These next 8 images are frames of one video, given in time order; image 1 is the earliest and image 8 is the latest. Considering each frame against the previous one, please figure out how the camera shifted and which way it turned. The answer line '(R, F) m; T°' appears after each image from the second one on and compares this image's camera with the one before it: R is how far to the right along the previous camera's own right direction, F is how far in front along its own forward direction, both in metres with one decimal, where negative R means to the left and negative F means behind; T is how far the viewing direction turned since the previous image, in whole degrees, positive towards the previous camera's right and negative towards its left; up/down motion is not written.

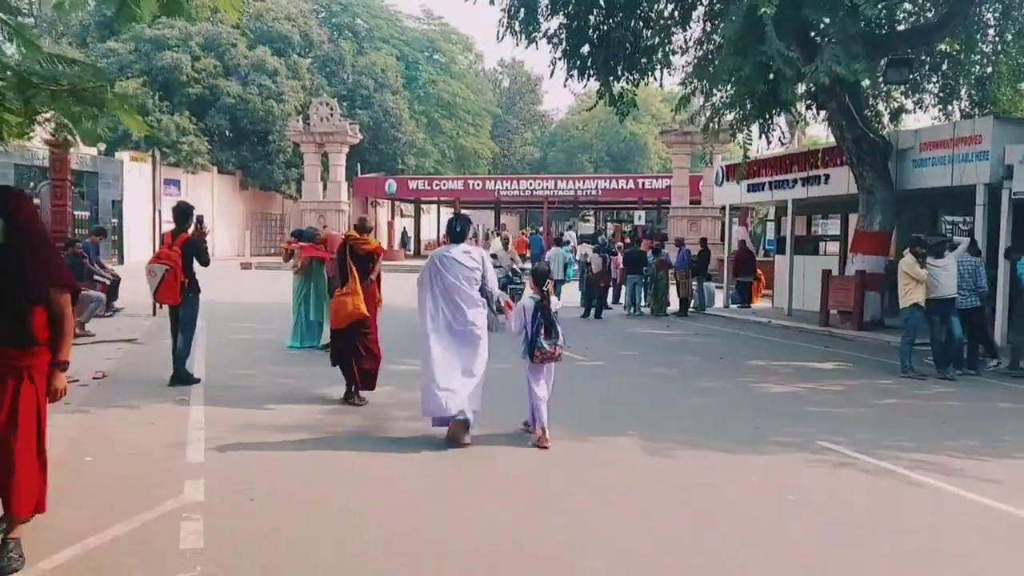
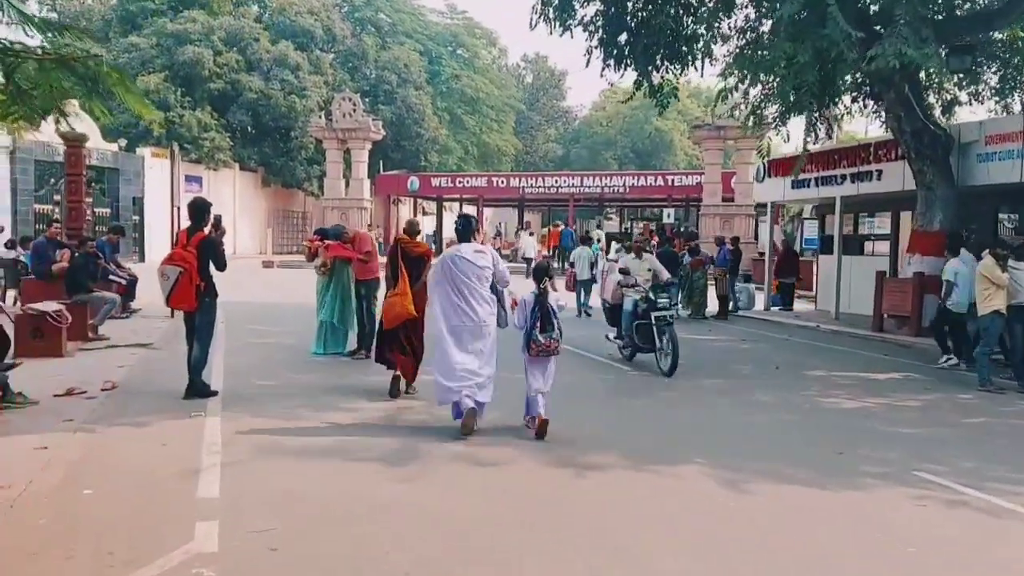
(-0.3, +0.9) m; -1°
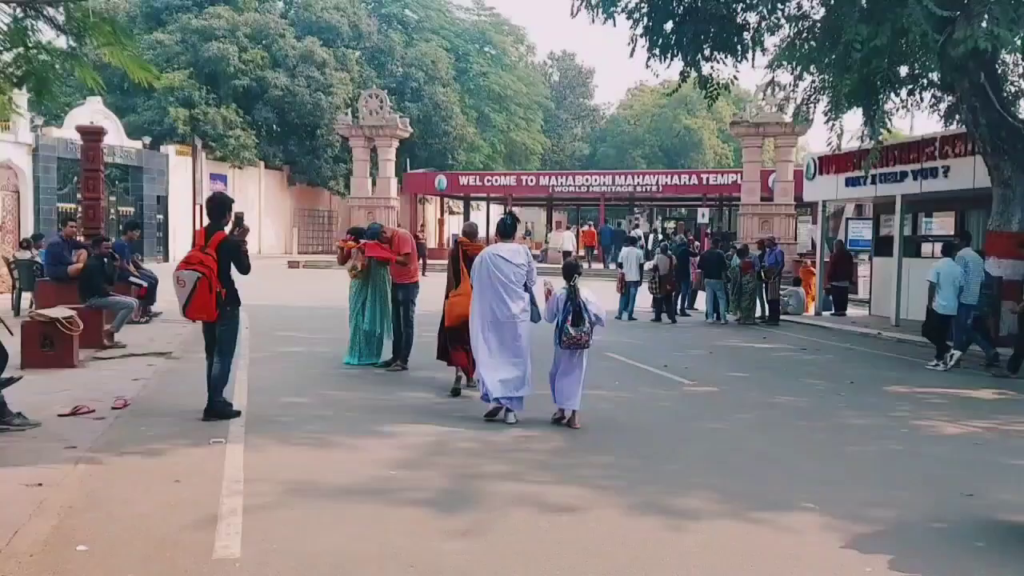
(-0.3, +1.0) m; -2°
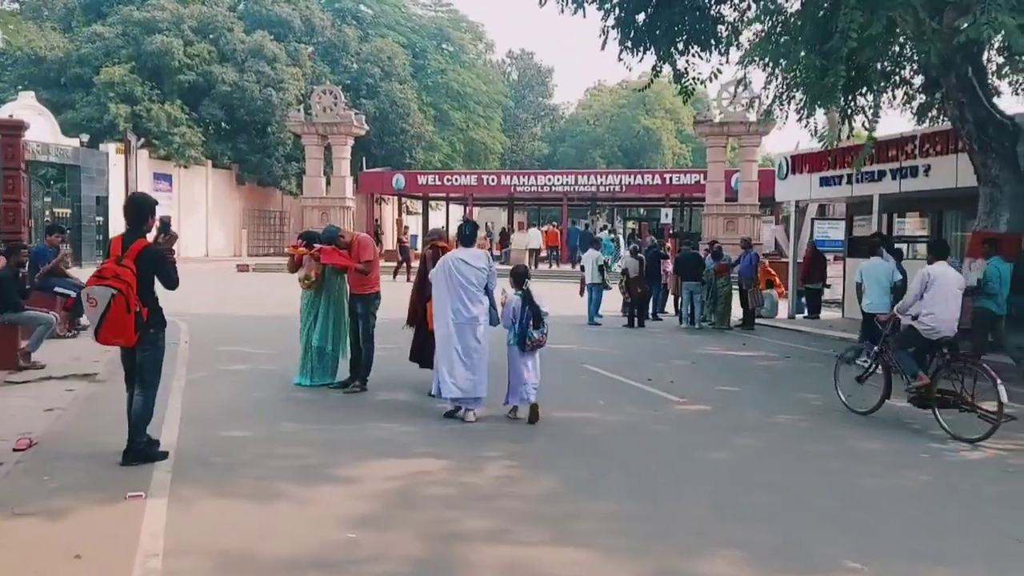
(-0.1, +1.0) m; +3°
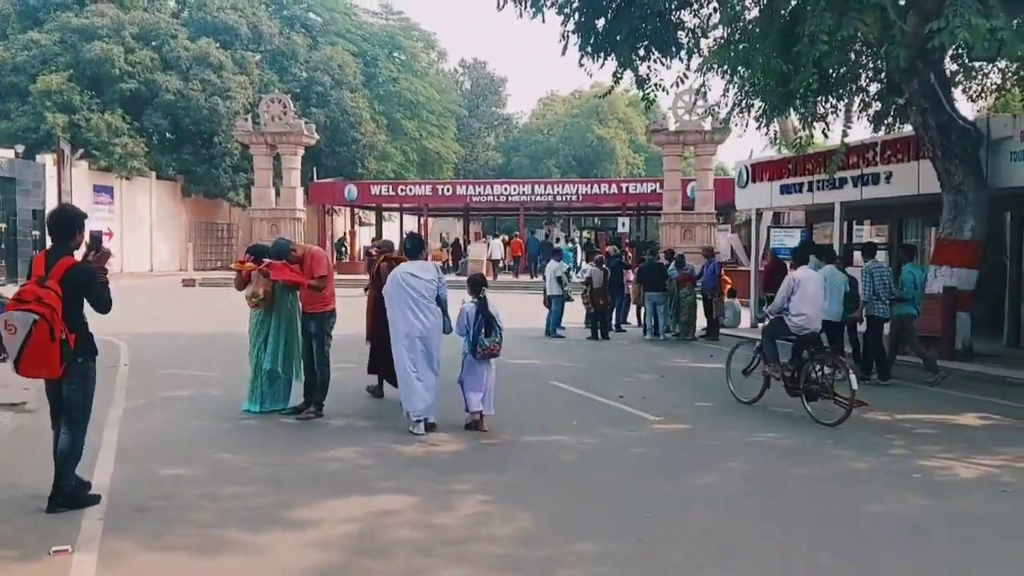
(-0.1, +0.5) m; +3°
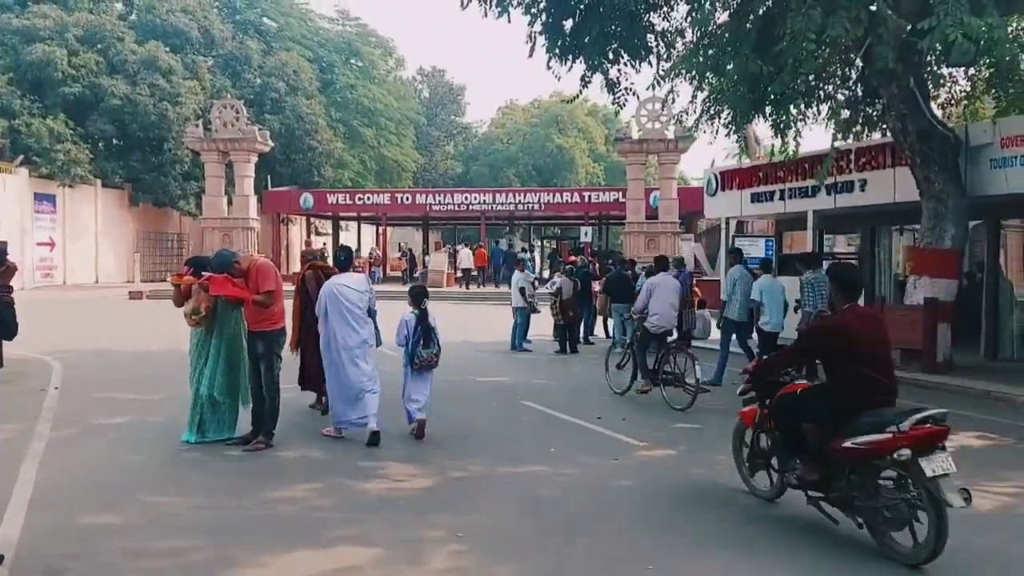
(-0.1, +0.7) m; +3°
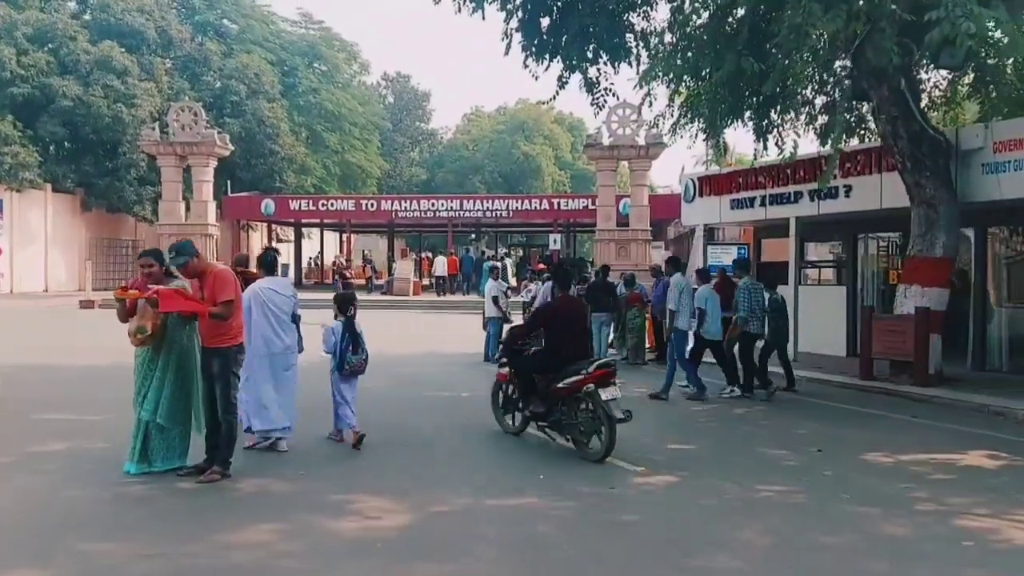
(-0.2, +0.7) m; +2°
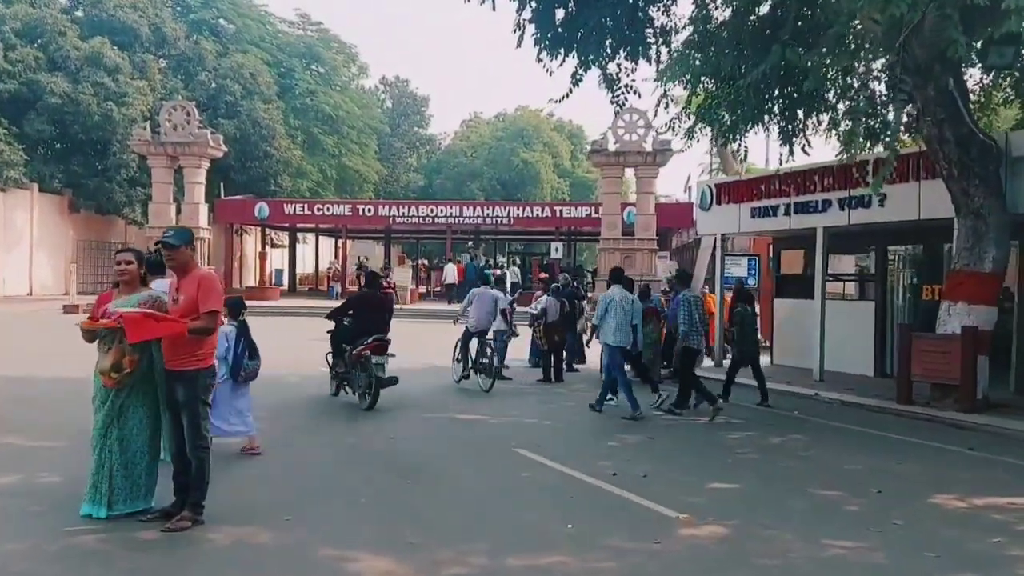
(-0.2, +1.0) m; 0°
